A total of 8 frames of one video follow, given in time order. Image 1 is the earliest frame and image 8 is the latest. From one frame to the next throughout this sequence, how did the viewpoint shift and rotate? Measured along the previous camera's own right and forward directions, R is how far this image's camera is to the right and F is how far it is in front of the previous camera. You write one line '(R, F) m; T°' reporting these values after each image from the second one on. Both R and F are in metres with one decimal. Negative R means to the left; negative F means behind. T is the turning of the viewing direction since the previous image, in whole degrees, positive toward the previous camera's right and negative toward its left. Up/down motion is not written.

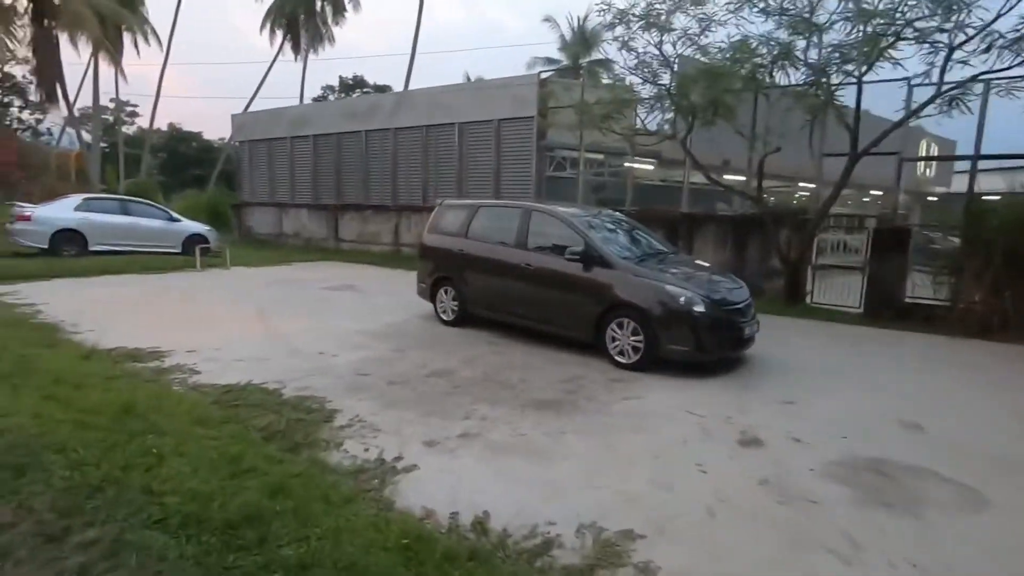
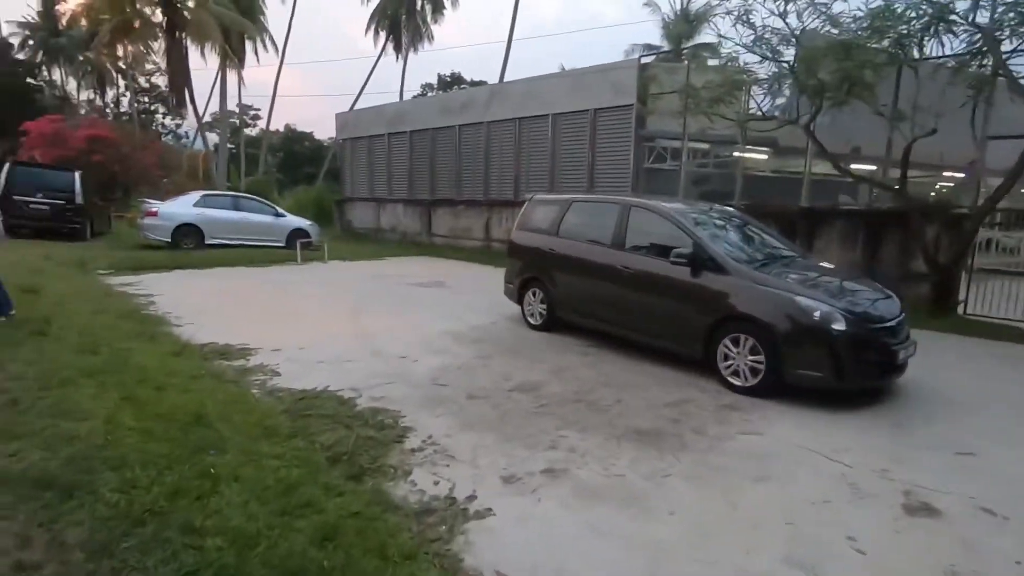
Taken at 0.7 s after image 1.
(0.0, +0.7) m; -10°
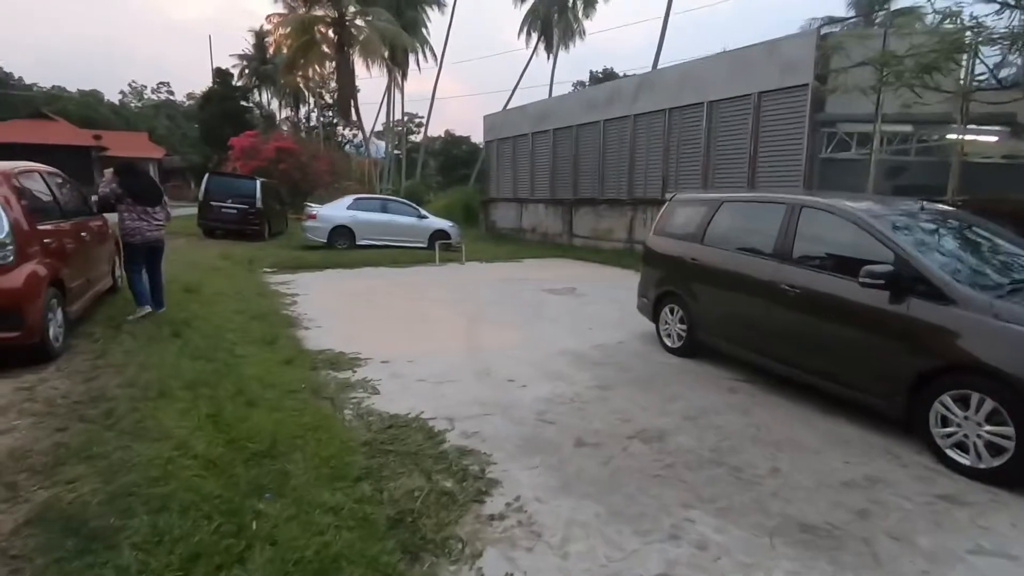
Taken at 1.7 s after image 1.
(+0.2, +1.0) m; -16°
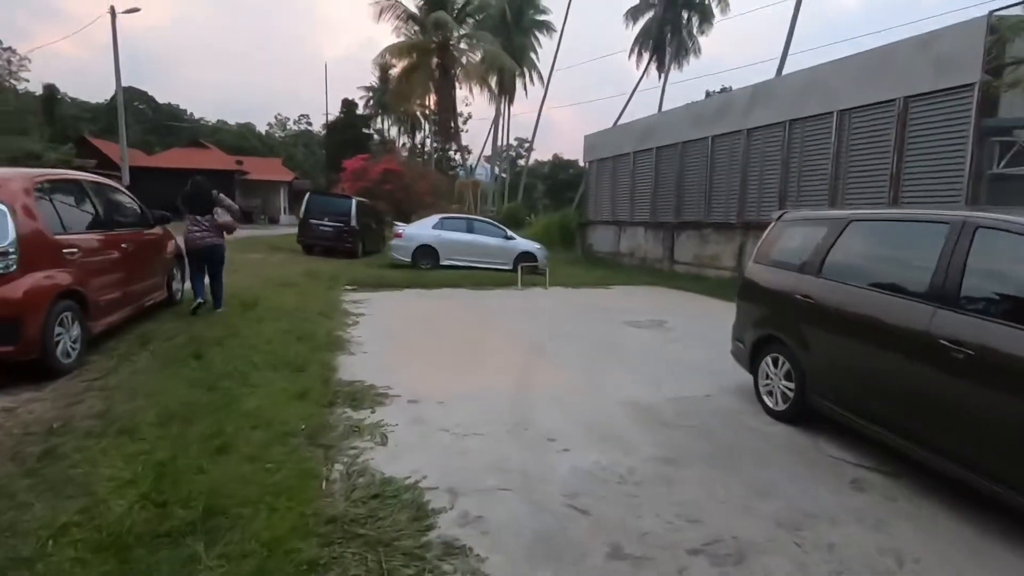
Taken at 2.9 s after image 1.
(+0.5, +1.2) m; -11°
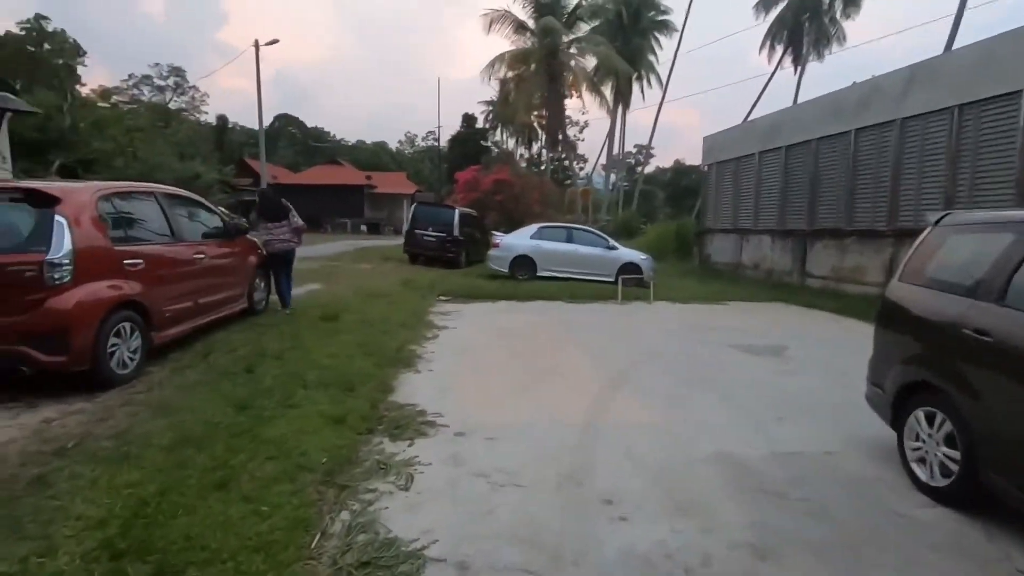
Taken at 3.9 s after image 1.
(+0.5, +0.9) m; -12°
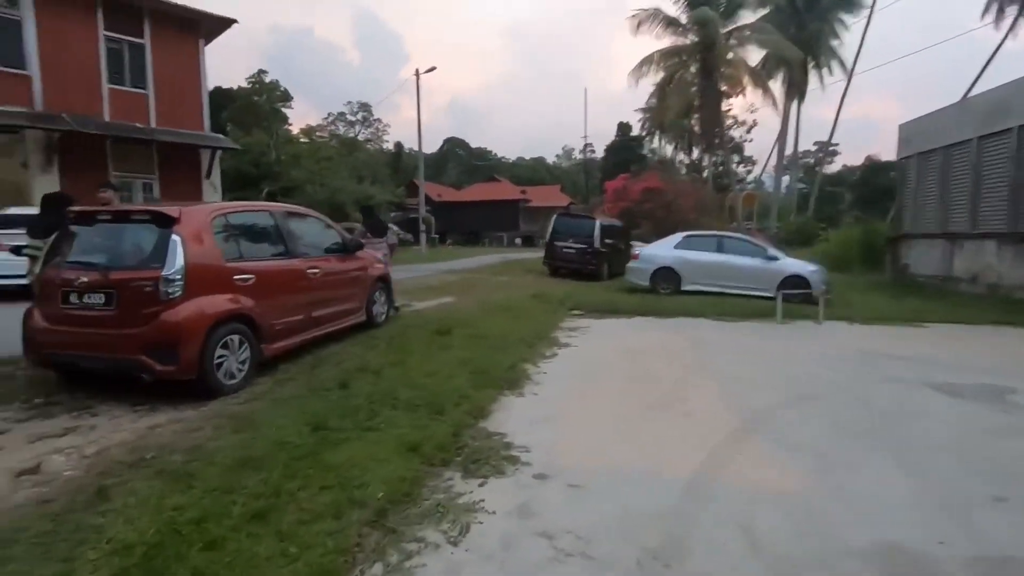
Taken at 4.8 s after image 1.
(+0.5, +0.8) m; -17°
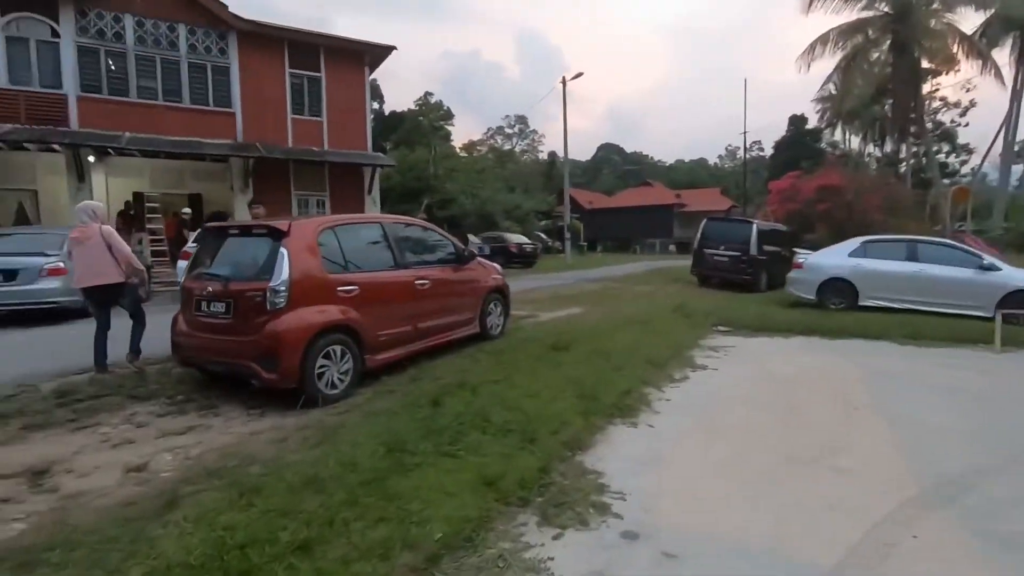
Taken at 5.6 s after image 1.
(+0.5, +0.6) m; -16°
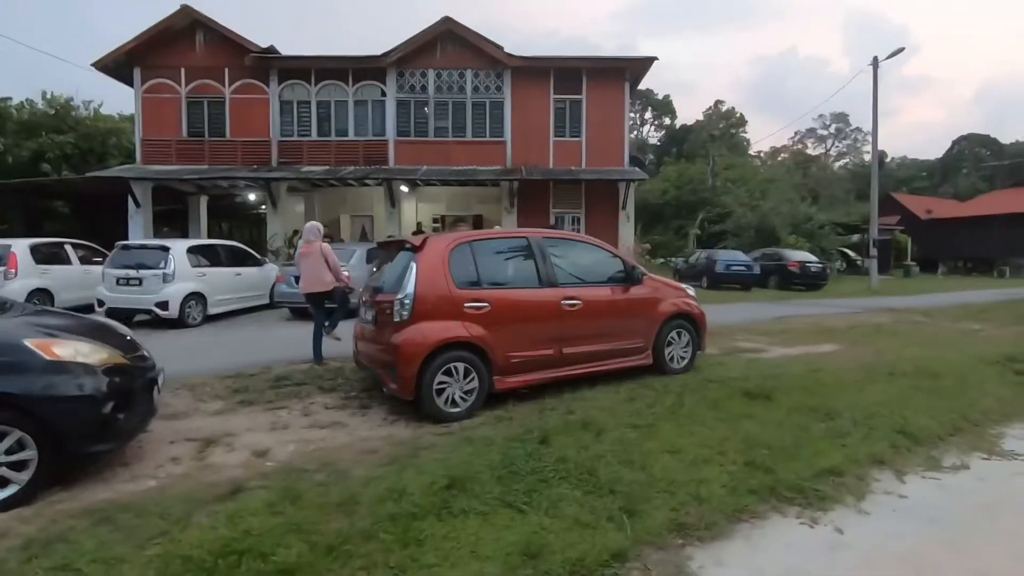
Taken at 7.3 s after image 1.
(+1.4, +1.1) m; -30°
